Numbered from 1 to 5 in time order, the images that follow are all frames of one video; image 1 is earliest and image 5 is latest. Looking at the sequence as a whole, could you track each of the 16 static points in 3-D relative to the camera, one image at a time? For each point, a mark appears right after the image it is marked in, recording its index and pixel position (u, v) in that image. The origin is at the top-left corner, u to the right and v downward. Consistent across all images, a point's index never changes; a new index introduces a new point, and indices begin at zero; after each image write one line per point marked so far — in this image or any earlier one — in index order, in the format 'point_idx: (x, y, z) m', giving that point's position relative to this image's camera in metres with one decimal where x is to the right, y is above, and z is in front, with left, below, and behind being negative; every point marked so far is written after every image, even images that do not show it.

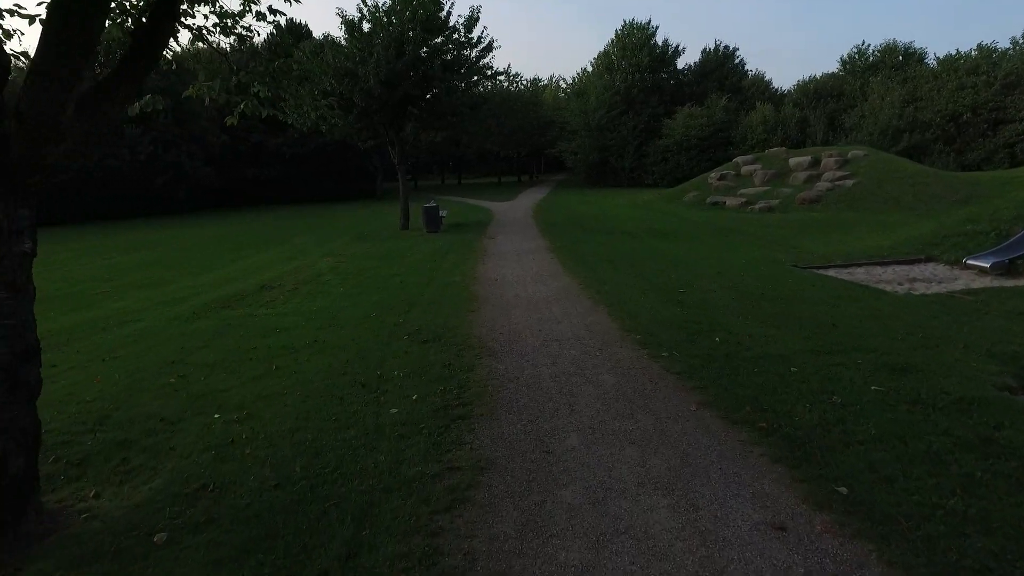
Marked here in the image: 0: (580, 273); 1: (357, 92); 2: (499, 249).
0: (+1.2, +0.3, +11.6) m
1: (-4.6, +5.8, +19.3) m
2: (-0.3, +0.9, +15.6) m
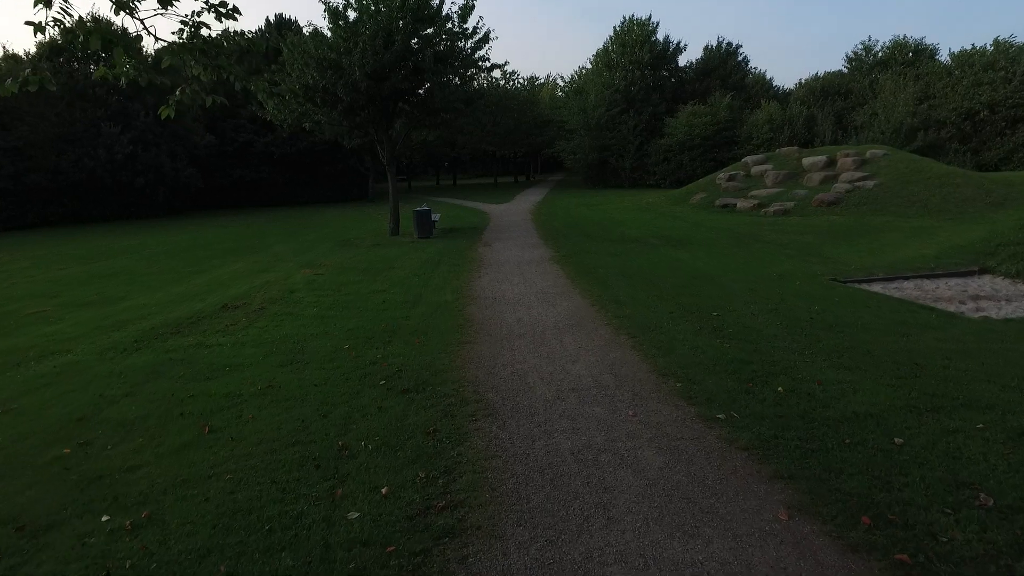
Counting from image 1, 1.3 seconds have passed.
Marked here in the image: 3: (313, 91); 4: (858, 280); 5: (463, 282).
0: (+1.2, 0.0, +10.1) m
1: (-4.7, +5.5, +17.7) m
2: (-0.3, +0.6, +14.1) m
3: (-5.6, +5.5, +18.3) m
4: (+6.0, +0.1, +11.2) m
5: (-0.9, +0.1, +11.1) m
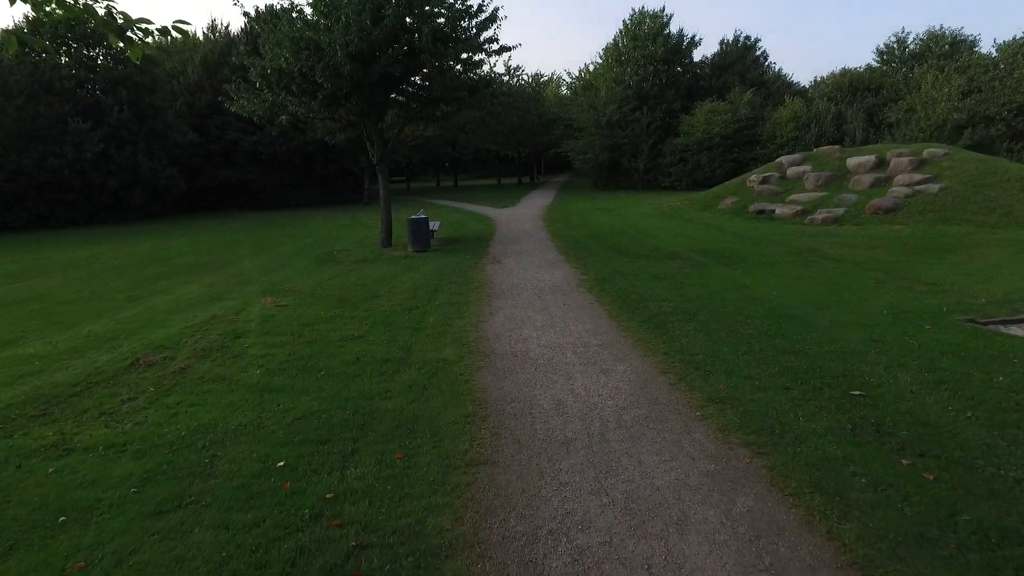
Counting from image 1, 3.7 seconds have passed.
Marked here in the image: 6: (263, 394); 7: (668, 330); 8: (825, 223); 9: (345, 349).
0: (+1.5, -0.6, +7.2) m
1: (-4.4, +4.9, +14.8) m
2: (0.0, +0.1, +11.2) m
3: (-5.3, +5.0, +15.4) m
4: (+6.2, -0.4, +8.3) m
5: (-0.6, -0.4, +8.2) m
6: (-2.3, -1.0, +6.1) m
7: (+1.8, -0.5, +7.6) m
8: (+9.3, +1.9, +19.3) m
9: (-1.9, -0.7, +7.4) m
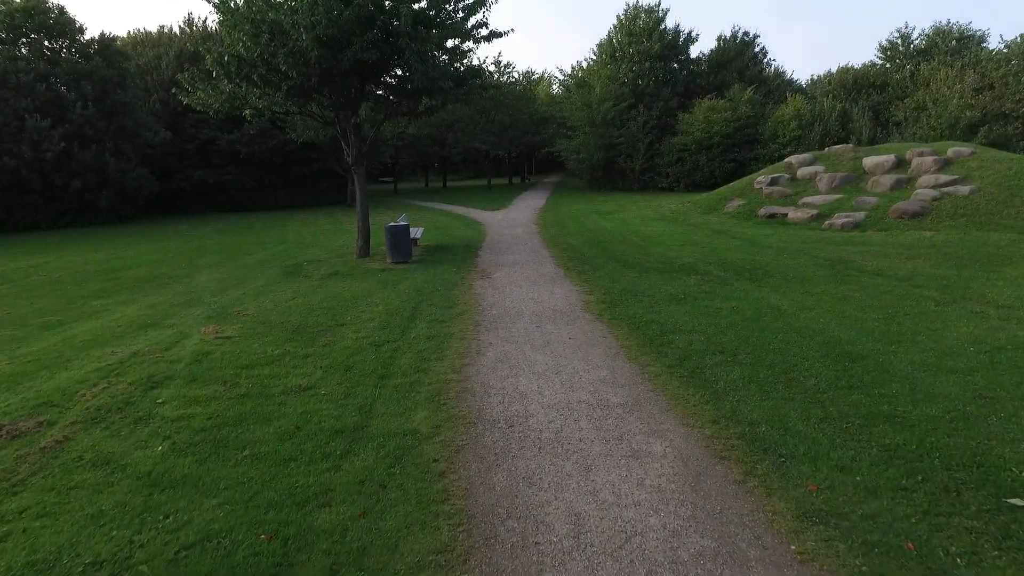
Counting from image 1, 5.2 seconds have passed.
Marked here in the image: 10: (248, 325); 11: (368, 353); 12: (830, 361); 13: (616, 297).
0: (+1.5, -0.9, +5.4) m
1: (-4.5, +4.6, +13.0) m
2: (-0.1, -0.3, +9.4) m
3: (-5.4, +4.6, +13.5) m
4: (+6.2, -0.7, +6.6) m
5: (-0.6, -0.8, +6.4) m
6: (-2.4, -1.3, +4.3) m
7: (+1.8, -0.8, +5.9) m
8: (+9.1, +1.6, +17.7) m
9: (-2.0, -1.1, +5.6) m
10: (-3.6, -0.5, +8.9) m
11: (-1.6, -0.7, +7.2) m
12: (+3.2, -0.7, +6.5) m
13: (+1.6, -0.1, +9.7) m
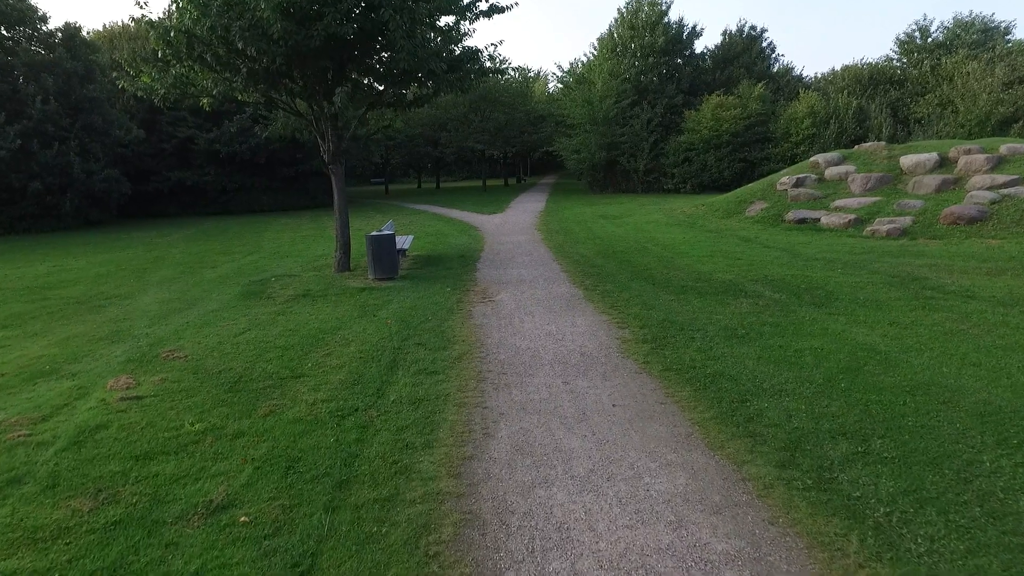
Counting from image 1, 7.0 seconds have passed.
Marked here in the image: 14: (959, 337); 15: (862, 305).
0: (+1.7, -1.3, +3.2) m
1: (-4.4, +4.2, +10.7) m
2: (0.0, -0.7, +7.1) m
3: (-5.4, +4.2, +11.2) m
4: (+6.4, -1.1, +4.4) m
5: (-0.5, -1.2, +4.2) m
6: (-2.2, -1.7, +2.0) m
7: (+2.0, -1.2, +3.6) m
8: (+9.1, +1.3, +15.5) m
9: (-1.8, -1.4, +3.4) m
10: (-3.5, -0.9, +6.7) m
11: (-1.4, -1.1, +5.0) m
12: (+3.4, -1.1, +4.3) m
13: (+1.7, -0.5, +7.5) m
14: (+5.1, -0.6, +7.4) m
15: (+4.9, -0.2, +9.1) m
